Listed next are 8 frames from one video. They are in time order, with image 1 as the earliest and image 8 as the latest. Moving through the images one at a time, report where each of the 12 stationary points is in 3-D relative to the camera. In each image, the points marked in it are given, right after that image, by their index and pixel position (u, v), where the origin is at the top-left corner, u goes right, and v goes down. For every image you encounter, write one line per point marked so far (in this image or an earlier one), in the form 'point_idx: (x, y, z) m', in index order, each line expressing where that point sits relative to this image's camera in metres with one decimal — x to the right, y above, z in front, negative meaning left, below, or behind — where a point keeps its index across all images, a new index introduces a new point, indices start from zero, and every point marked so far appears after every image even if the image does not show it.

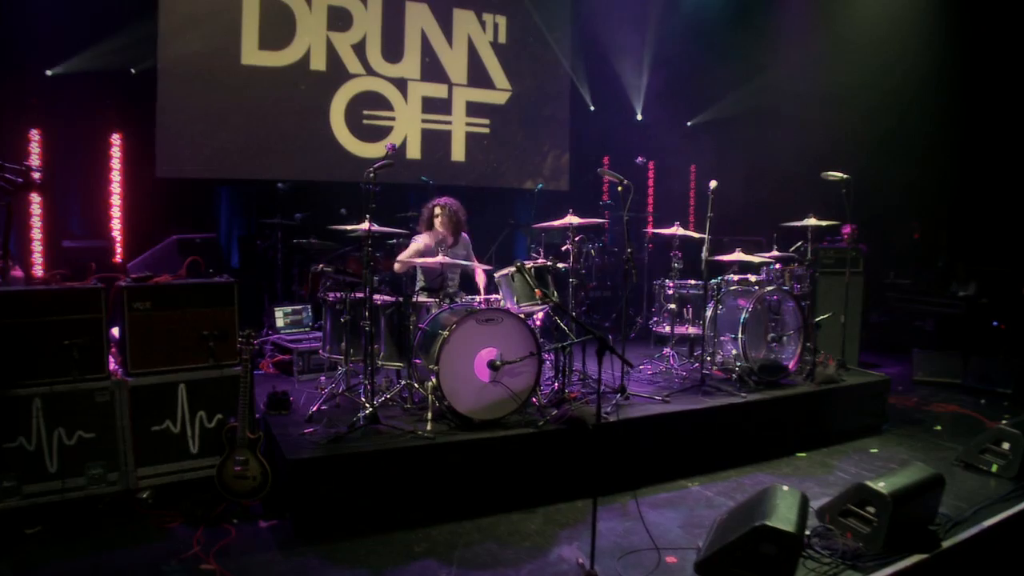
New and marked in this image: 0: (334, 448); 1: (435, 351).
0: (-0.8, -0.7, +4.2) m
1: (-0.4, -0.3, +4.4) m
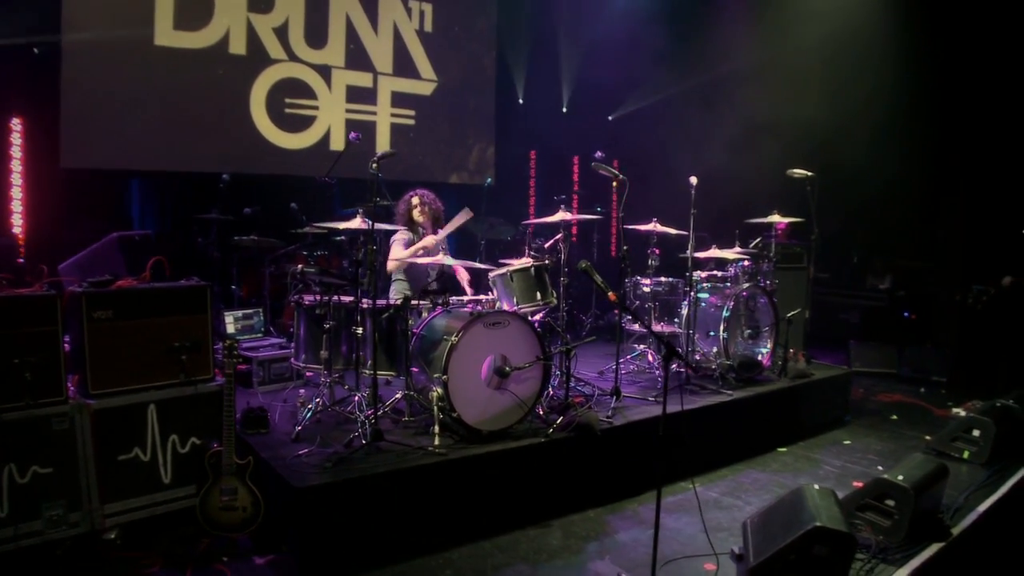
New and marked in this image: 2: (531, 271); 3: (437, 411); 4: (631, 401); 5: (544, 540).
0: (-0.7, -0.8, +3.8) m
1: (-0.3, -0.3, +4.1) m
2: (+0.1, +0.1, +4.5) m
3: (-0.3, -0.6, +4.2) m
4: (+0.7, -0.6, +4.8) m
5: (+0.1, -1.2, +4.1) m
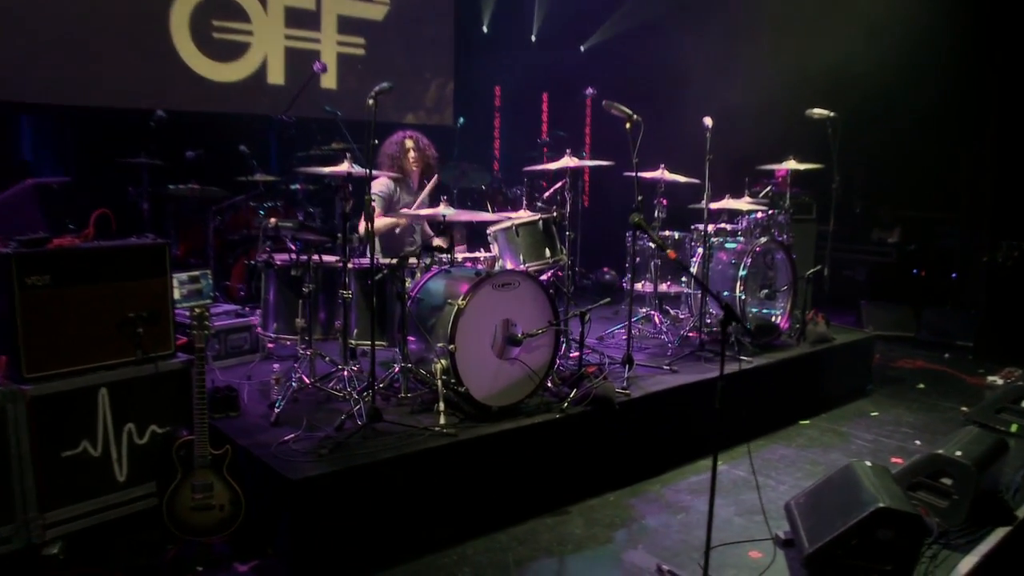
0: (-0.6, -0.6, +3.2) m
1: (-0.2, -0.2, +3.5) m
2: (+0.1, +0.3, +3.9) m
3: (-0.3, -0.4, +3.6) m
4: (+0.7, -0.4, +4.4) m
5: (+0.2, -1.0, +3.6) m
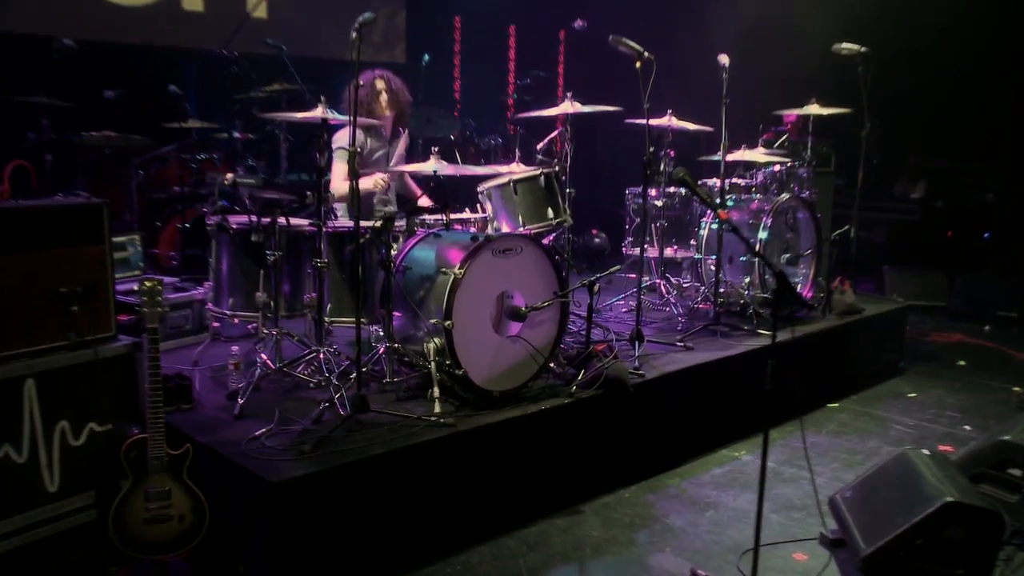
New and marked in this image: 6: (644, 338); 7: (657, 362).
0: (-0.6, -0.5, +2.7) m
1: (-0.2, 0.0, +3.0) m
2: (+0.1, +0.4, +3.4) m
3: (-0.3, -0.3, +3.1) m
4: (+0.6, -0.3, +3.9) m
5: (+0.2, -0.9, +3.1) m
6: (+0.6, -0.2, +3.7) m
7: (+0.6, -0.3, +3.7) m
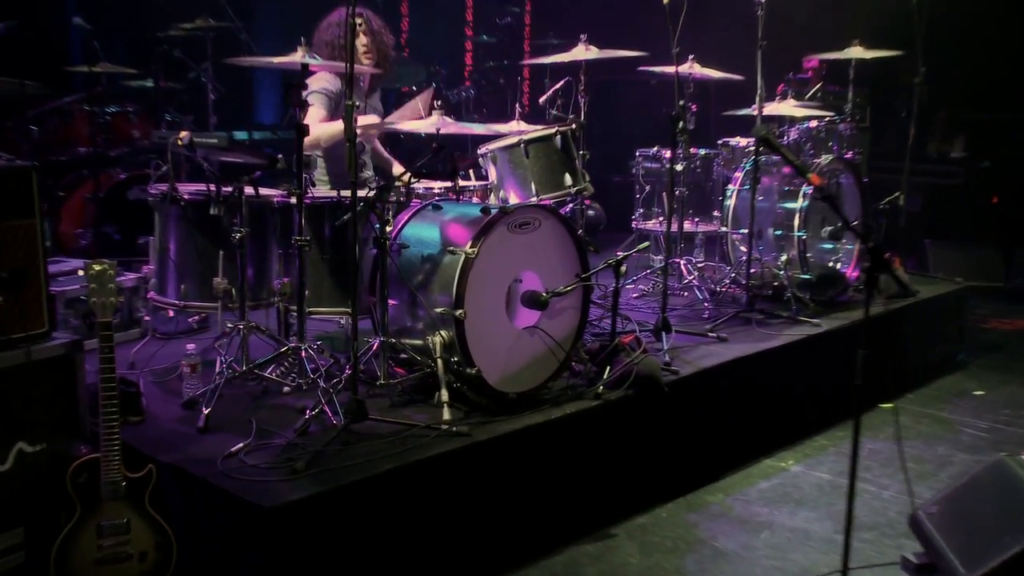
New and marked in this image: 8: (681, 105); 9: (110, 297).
0: (-0.5, -0.5, +2.1) m
1: (-0.2, 0.0, +2.5) m
2: (+0.2, +0.5, +2.9) m
3: (-0.2, -0.2, +2.6) m
4: (+0.7, -0.2, +3.4) m
5: (+0.3, -0.8, +2.6) m
6: (+0.6, -0.2, +3.2) m
7: (+0.7, -0.3, +3.2) m
8: (+0.6, +0.7, +3.2) m
9: (-1.1, 0.0, +2.3) m
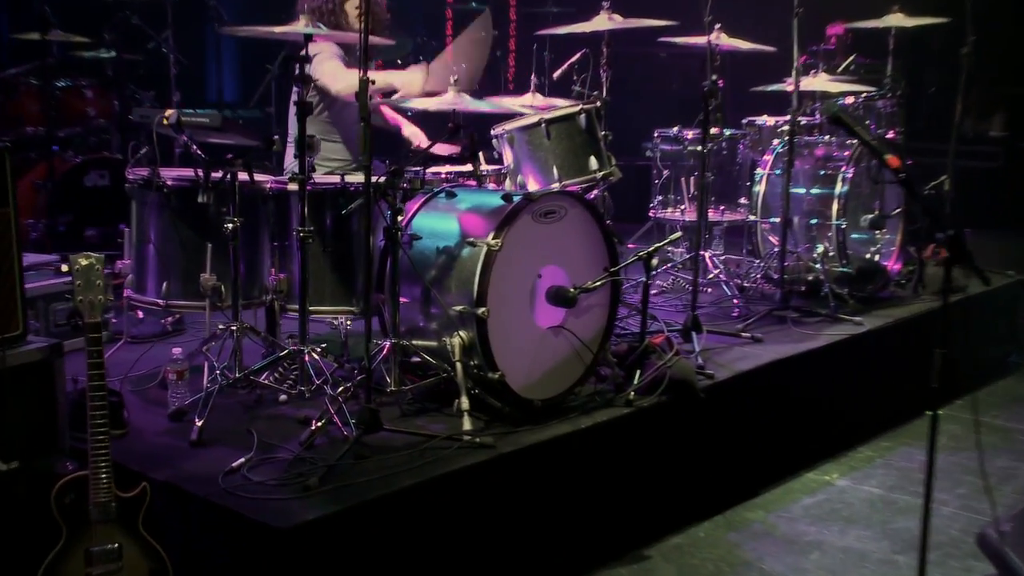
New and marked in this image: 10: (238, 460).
0: (-0.4, -0.4, +1.9) m
1: (-0.1, 0.0, +2.2) m
2: (+0.2, +0.5, +2.7) m
3: (-0.1, -0.2, +2.4) m
4: (+0.7, -0.2, +3.2) m
5: (+0.4, -0.8, +2.4) m
6: (+0.7, -0.1, +3.0) m
7: (+0.7, -0.2, +3.0) m
8: (+0.7, +0.7, +3.0) m
9: (-1.0, 0.0, +2.0) m
10: (-0.7, -0.4, +2.1) m
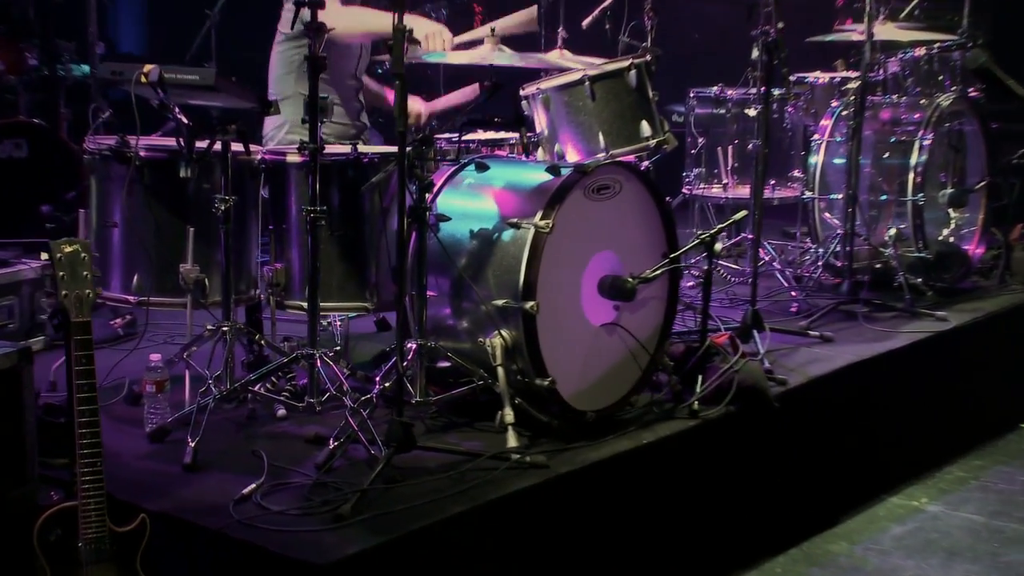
0: (-0.3, -0.4, +1.5) m
1: (0.0, 0.0, +1.9) m
2: (+0.3, +0.5, +2.3) m
3: (0.0, -0.2, +2.0) m
4: (+0.9, -0.2, +2.8) m
5: (+0.5, -0.8, +2.0) m
6: (+0.8, -0.1, +2.6) m
7: (+0.9, -0.2, +2.6) m
8: (+0.8, +0.7, +2.6) m
9: (-0.9, 0.0, +1.6) m
10: (-0.6, -0.4, +1.7) m
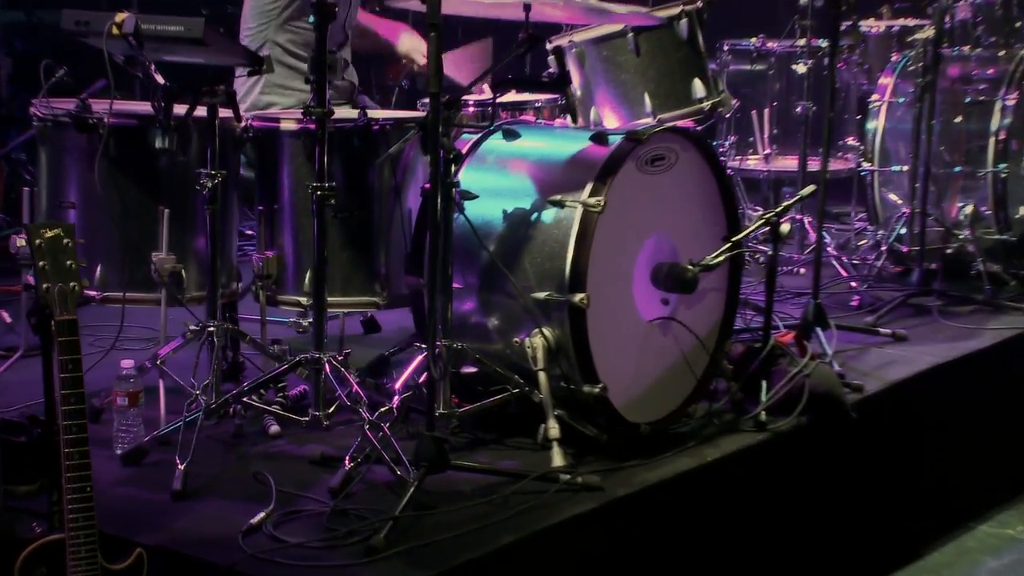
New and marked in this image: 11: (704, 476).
0: (-0.2, -0.4, +1.2) m
1: (+0.1, +0.1, +1.6) m
2: (+0.4, +0.5, +2.0) m
3: (+0.1, -0.2, +1.7) m
4: (+1.0, -0.2, +2.5) m
5: (+0.6, -0.8, +1.7) m
6: (+0.9, -0.1, +2.3) m
7: (+0.9, -0.2, +2.3) m
8: (+0.9, +0.7, +2.4) m
9: (-0.8, 0.0, +1.4) m
10: (-0.5, -0.4, +1.4) m
11: (+0.4, -0.3, +1.7) m
